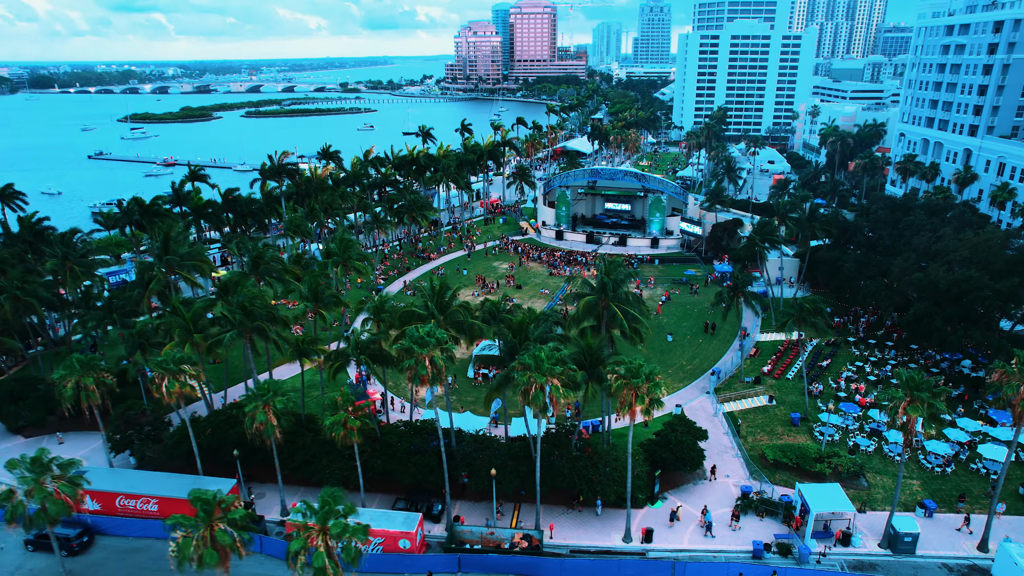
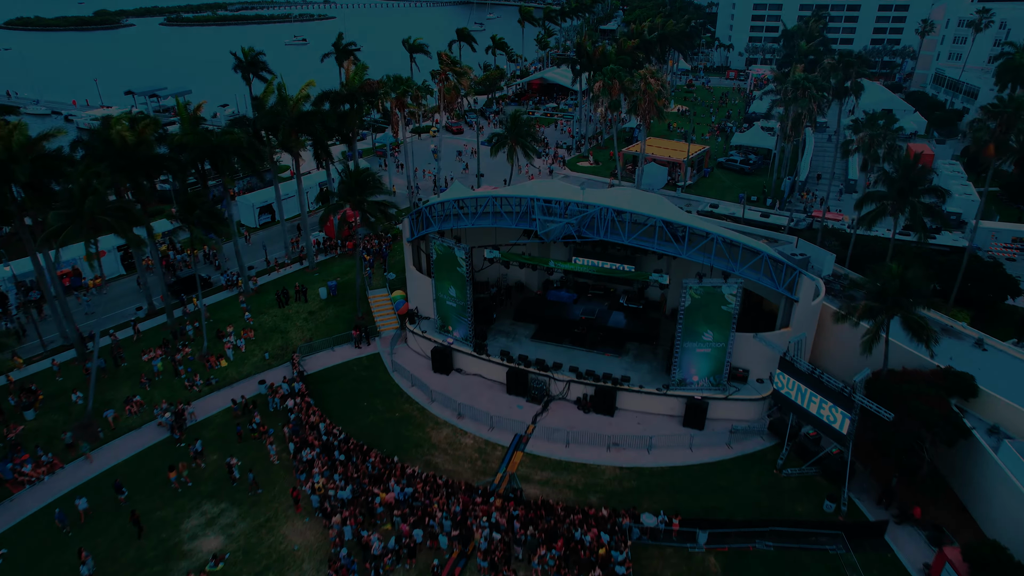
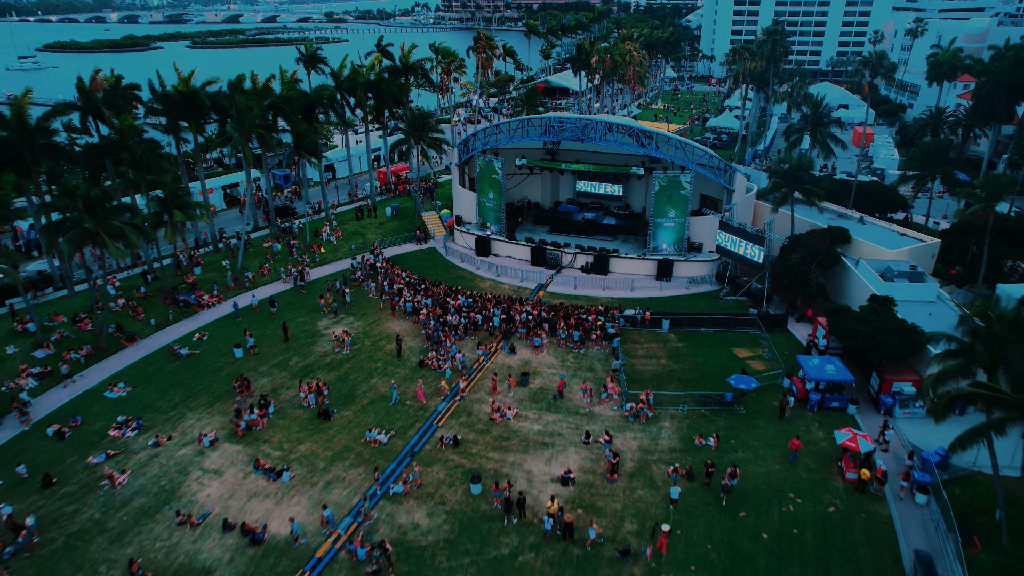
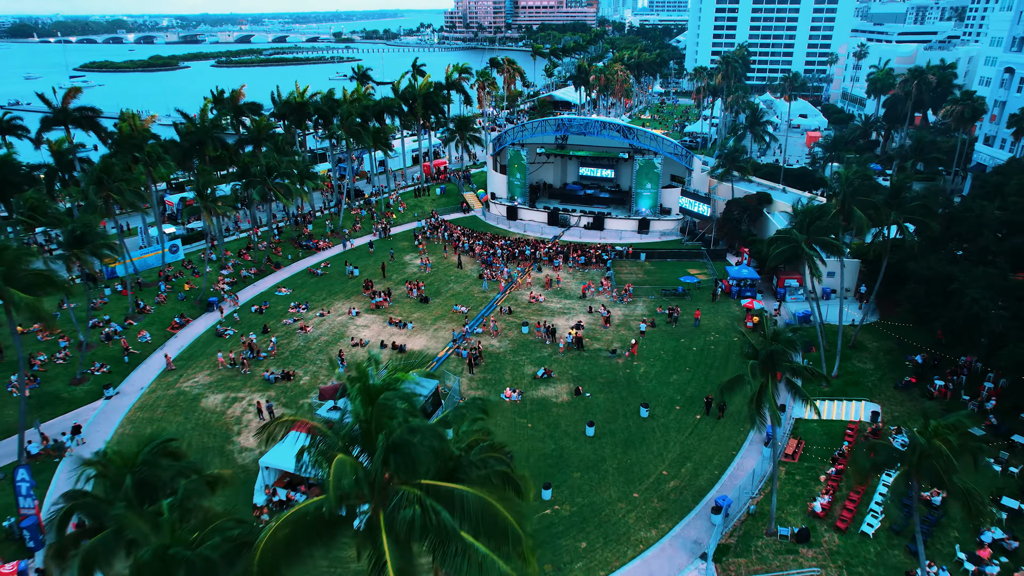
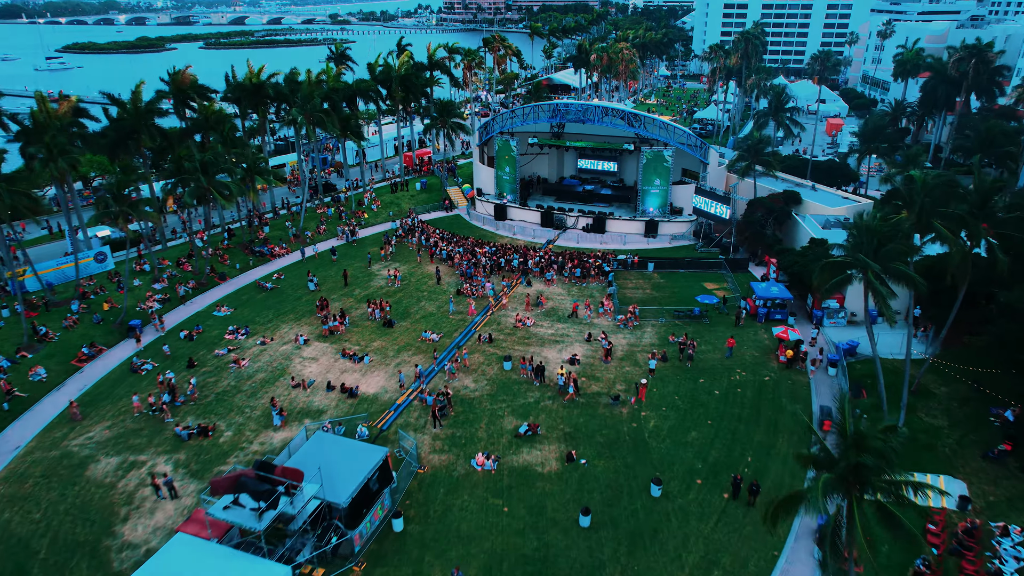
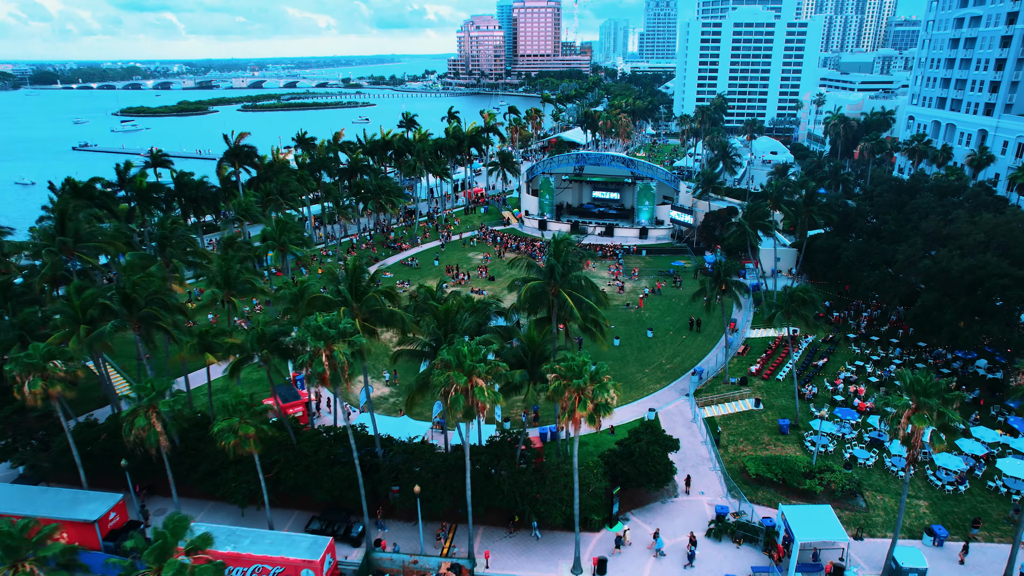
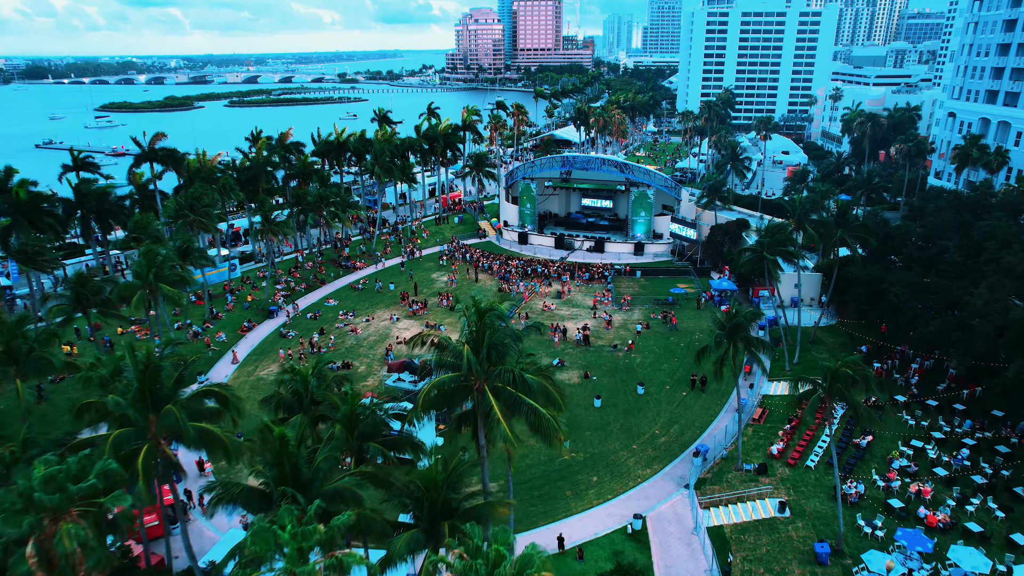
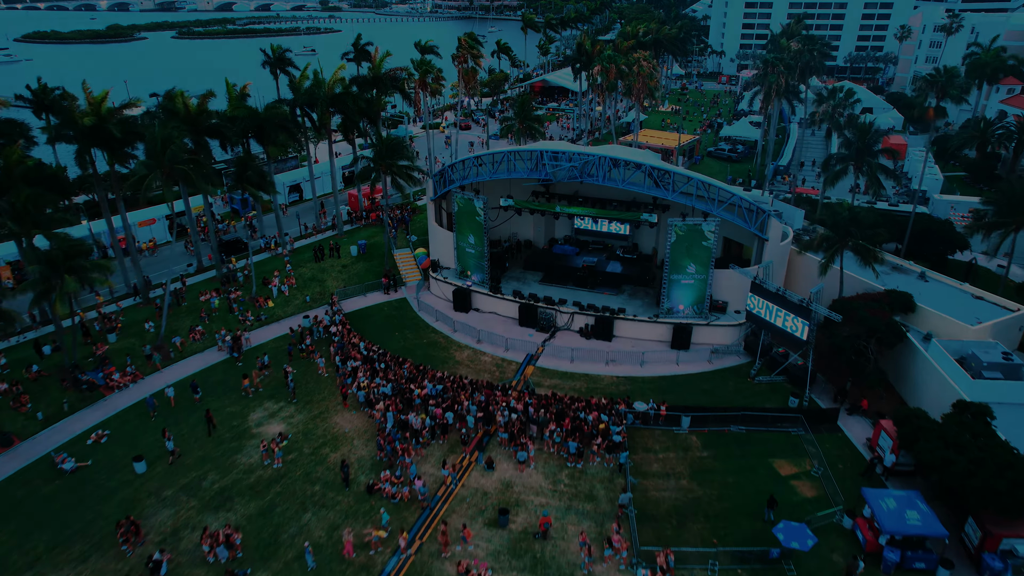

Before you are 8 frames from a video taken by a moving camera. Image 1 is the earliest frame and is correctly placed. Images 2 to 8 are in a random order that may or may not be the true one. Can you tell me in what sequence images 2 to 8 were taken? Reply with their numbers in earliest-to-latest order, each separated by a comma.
6, 7, 4, 5, 3, 8, 2
